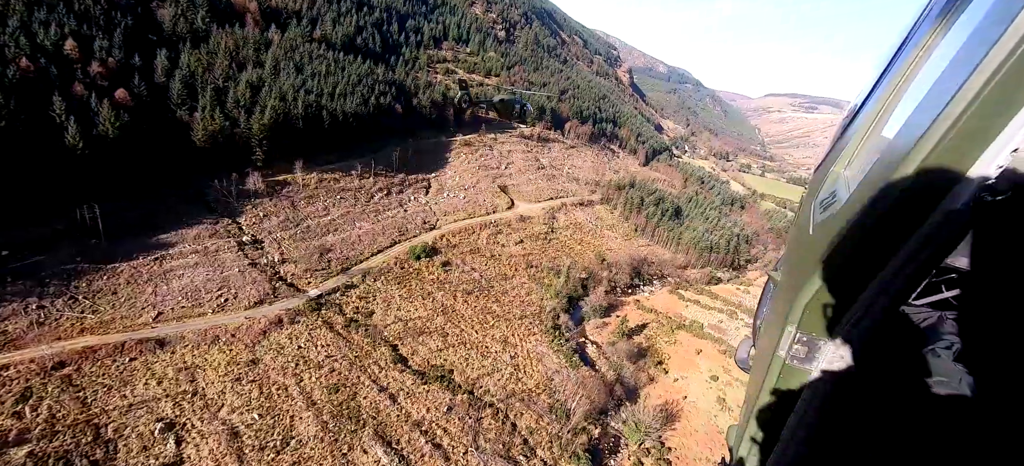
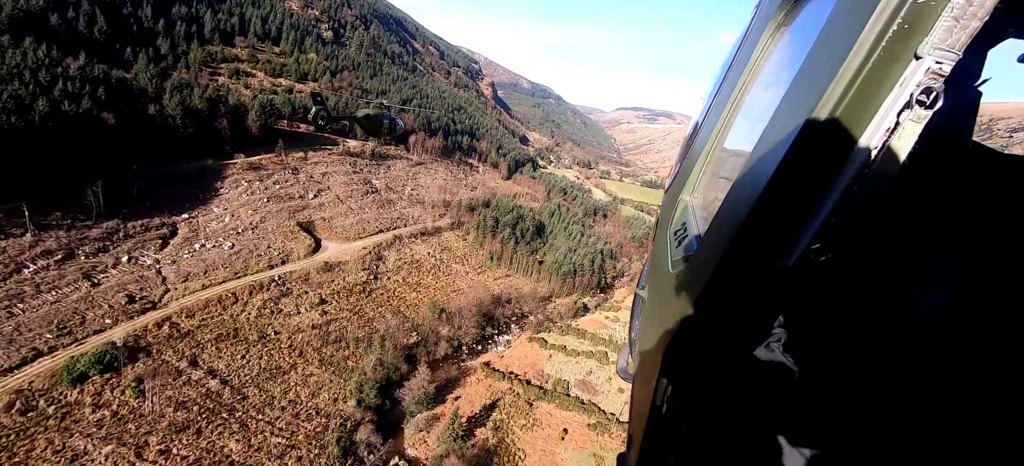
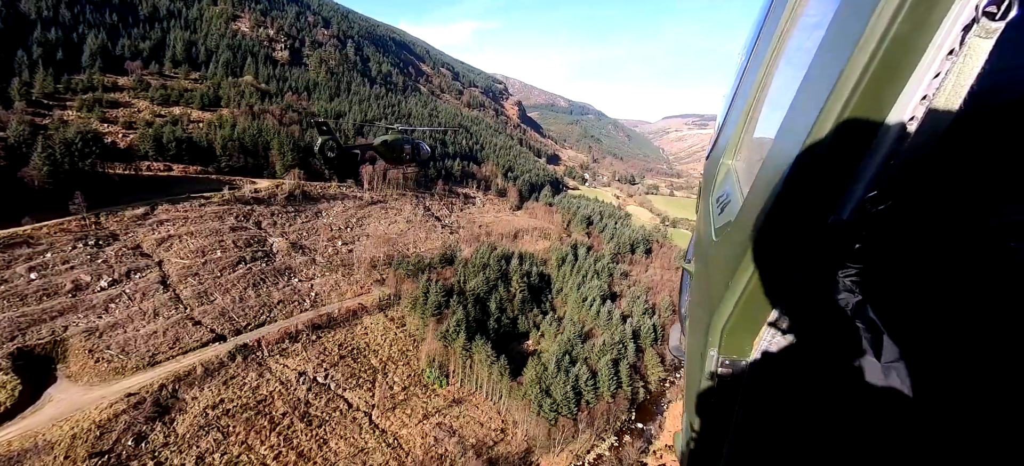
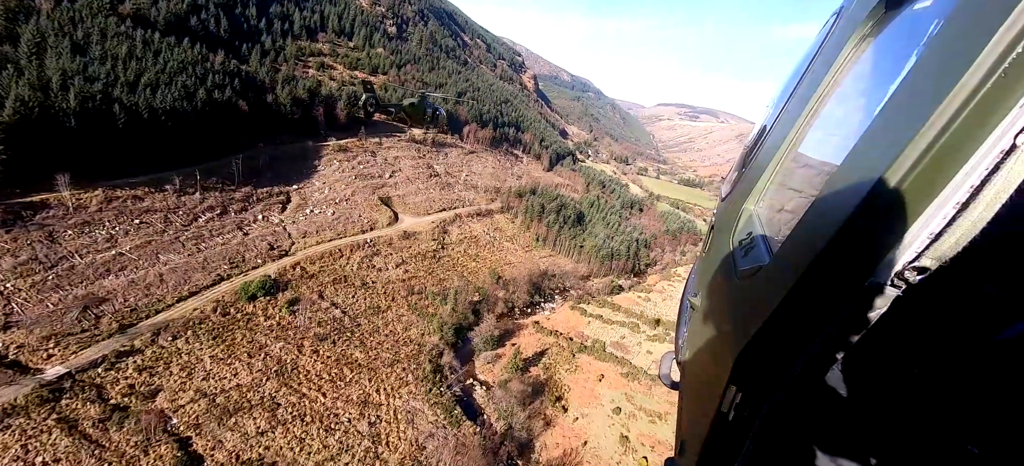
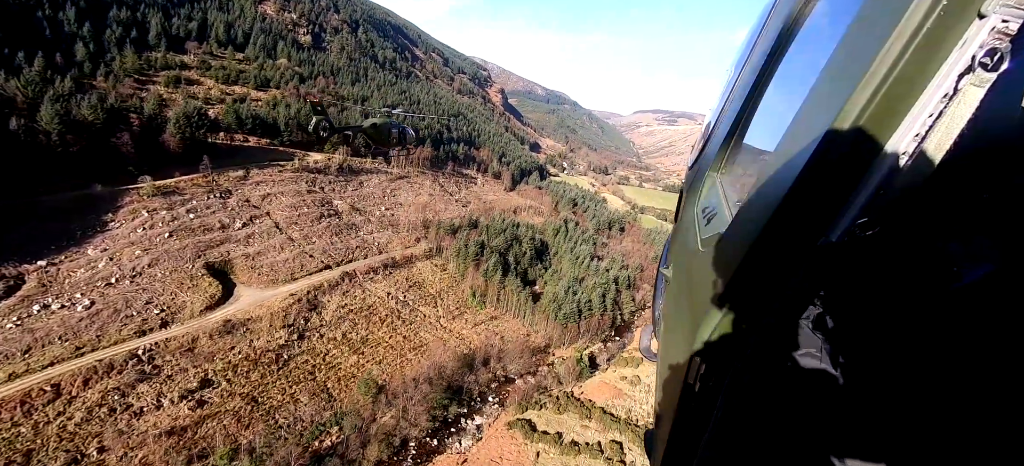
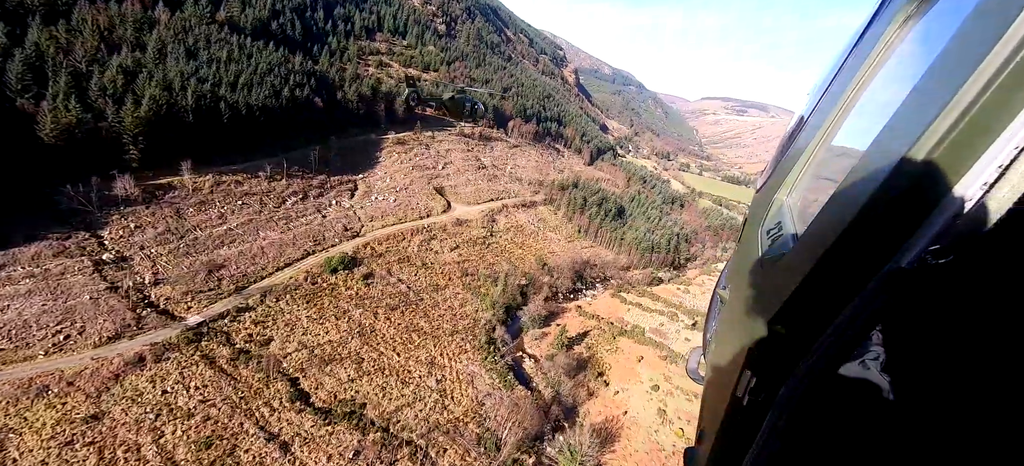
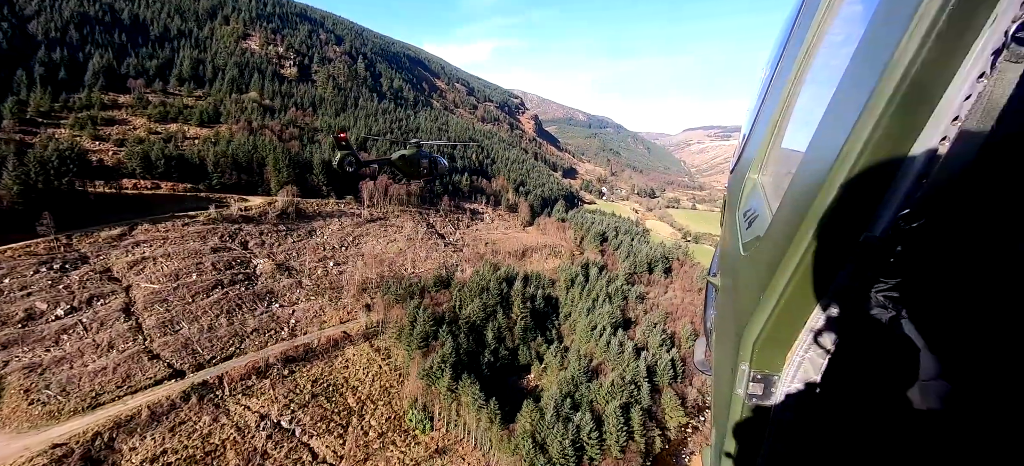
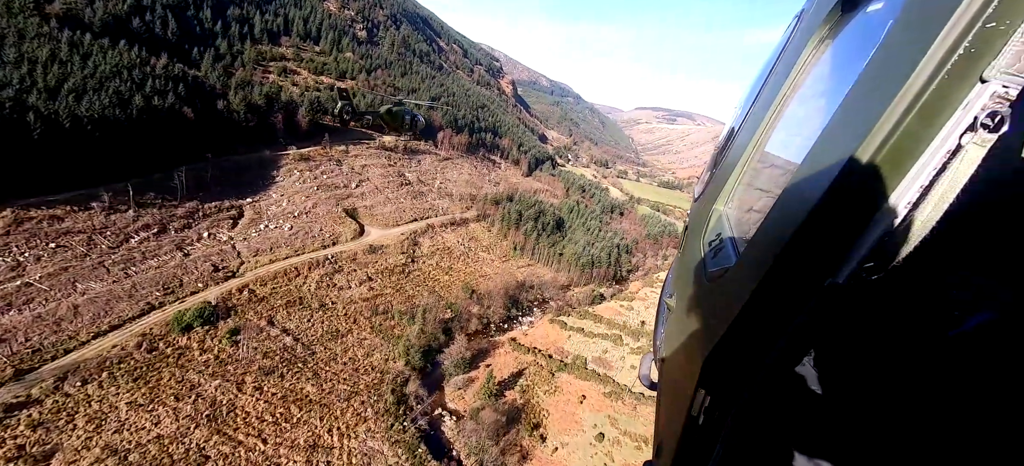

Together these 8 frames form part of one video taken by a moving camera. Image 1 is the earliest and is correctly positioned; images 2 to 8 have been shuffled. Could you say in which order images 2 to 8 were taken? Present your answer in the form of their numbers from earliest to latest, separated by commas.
6, 4, 8, 2, 5, 3, 7
